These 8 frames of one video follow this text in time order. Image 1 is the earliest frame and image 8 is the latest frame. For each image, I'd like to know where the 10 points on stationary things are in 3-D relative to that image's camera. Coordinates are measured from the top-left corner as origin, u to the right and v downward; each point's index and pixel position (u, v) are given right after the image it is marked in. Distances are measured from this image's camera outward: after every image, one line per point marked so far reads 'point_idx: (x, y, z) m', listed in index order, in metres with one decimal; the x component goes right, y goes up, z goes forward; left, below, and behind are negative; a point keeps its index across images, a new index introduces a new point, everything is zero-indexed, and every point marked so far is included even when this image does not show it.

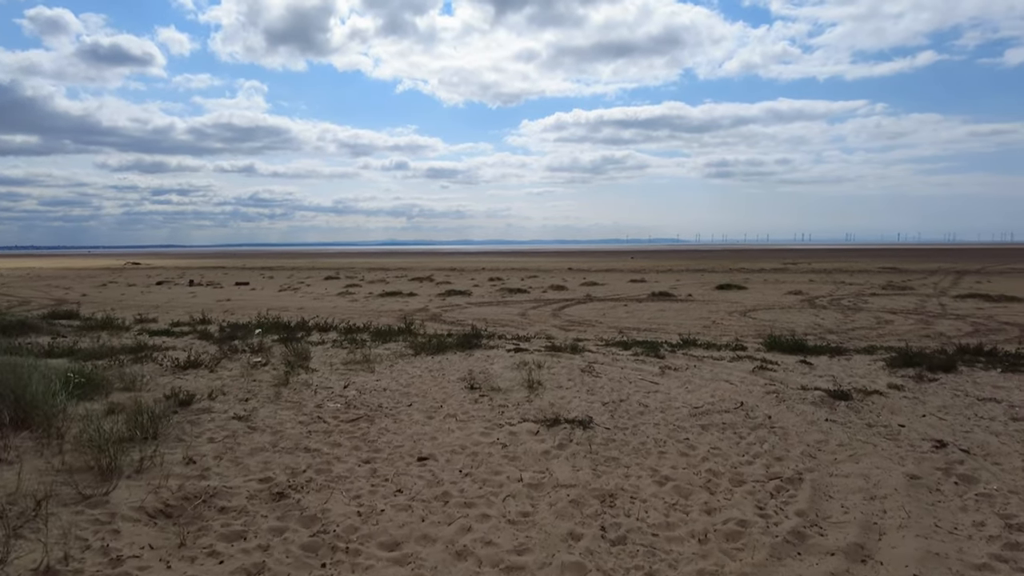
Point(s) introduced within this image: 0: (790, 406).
0: (+3.2, -1.4, +7.6) m
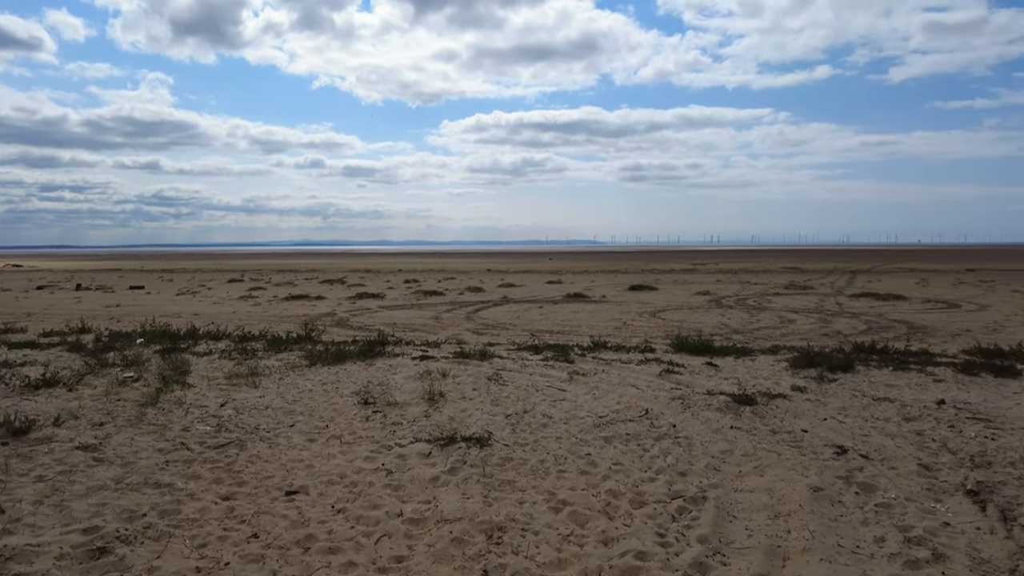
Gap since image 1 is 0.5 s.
0: (+2.0, -1.4, +7.4) m
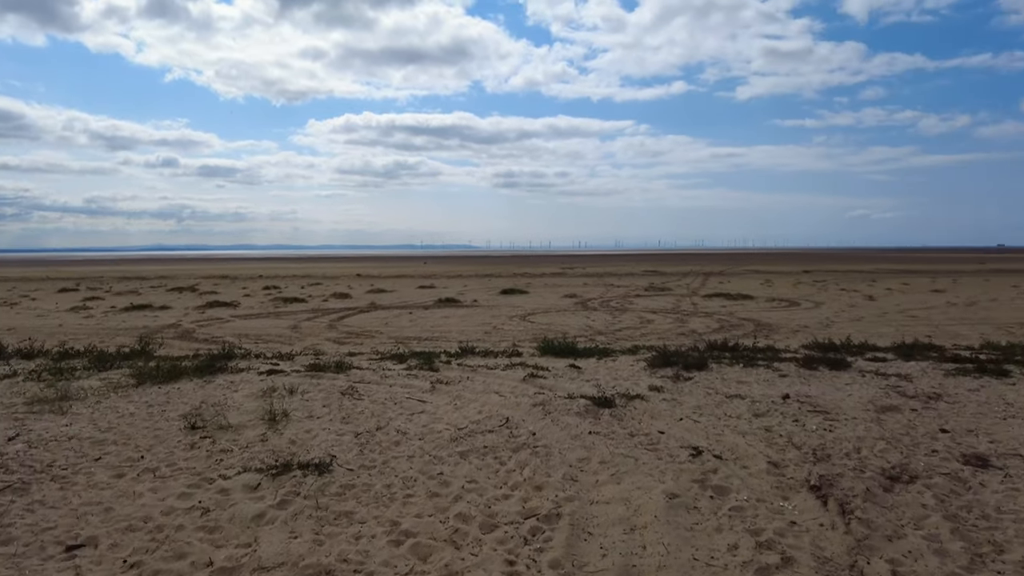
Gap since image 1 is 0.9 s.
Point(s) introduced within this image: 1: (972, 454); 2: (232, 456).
0: (+0.5, -1.4, +7.2) m
1: (+4.4, -1.6, +6.3) m
2: (-2.5, -1.5, +6.0) m
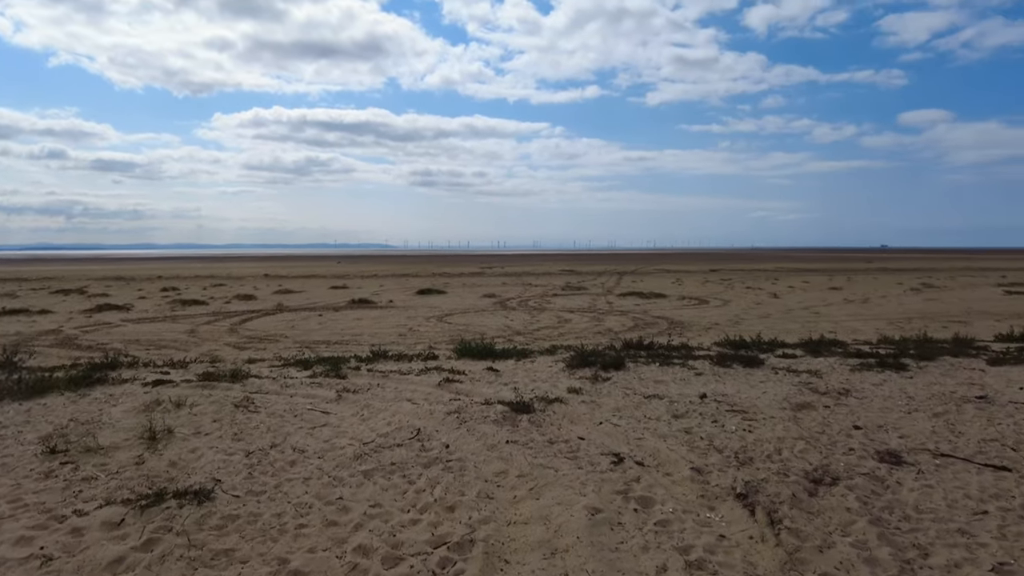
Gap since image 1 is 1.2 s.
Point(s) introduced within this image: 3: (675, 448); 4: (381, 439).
0: (-0.4, -1.4, +6.7) m
1: (+3.6, -1.6, +6.3) m
2: (-3.3, -1.5, +5.2) m
3: (+1.5, -1.5, +6.3) m
4: (-1.3, -1.5, +6.4) m
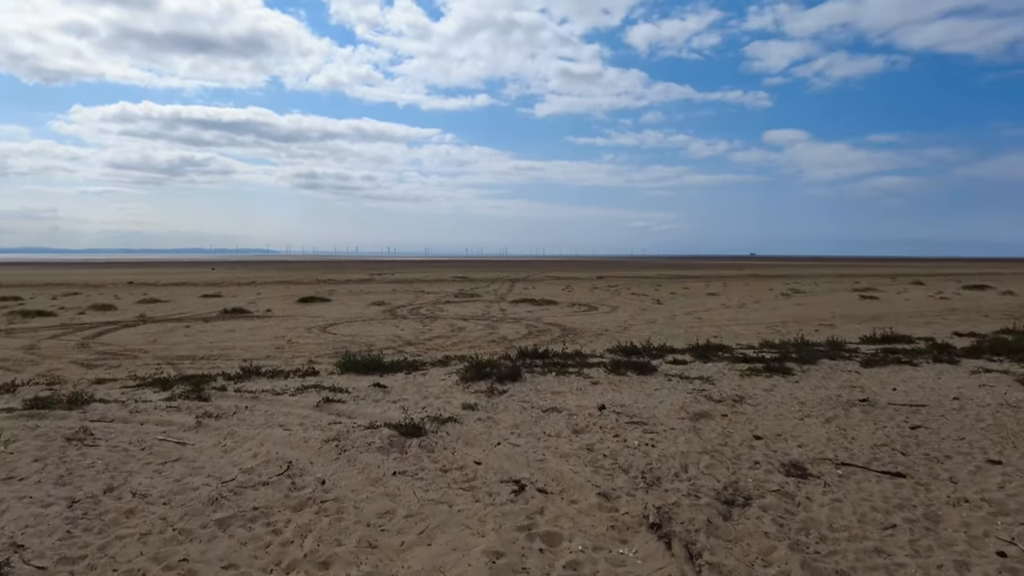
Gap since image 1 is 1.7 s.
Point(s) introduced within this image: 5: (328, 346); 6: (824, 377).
0: (-1.4, -1.5, +5.9) m
1: (+2.6, -1.6, +6.2) m
2: (-4.0, -1.6, +3.9) m
3: (+0.6, -1.6, +5.8) m
4: (-2.2, -1.5, +5.4) m
5: (-4.3, -1.4, +15.4) m
6: (+5.3, -1.5, +11.1) m
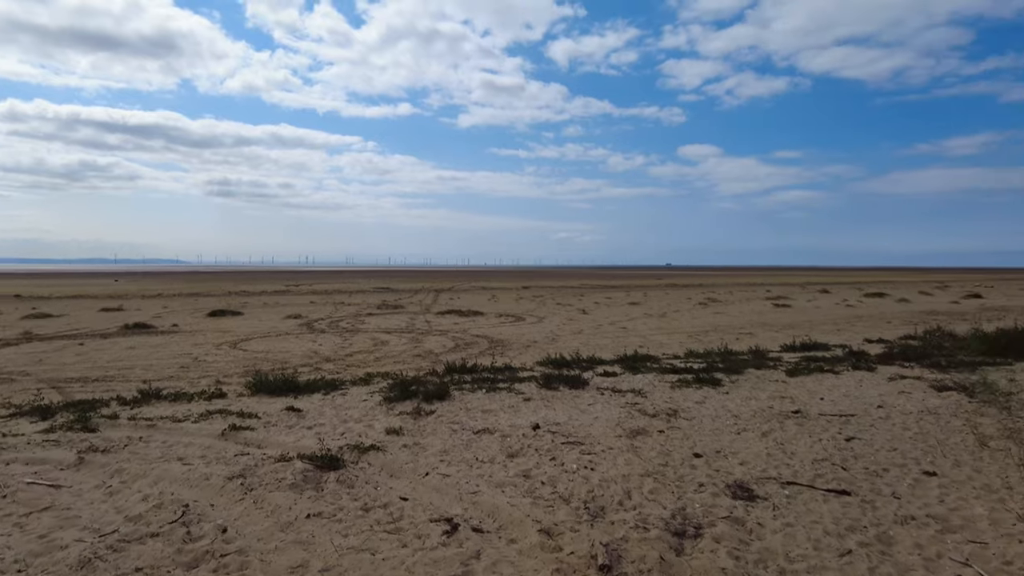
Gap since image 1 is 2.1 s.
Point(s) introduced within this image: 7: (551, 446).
0: (-2.0, -1.6, +5.2) m
1: (+2.0, -1.7, +5.9) m
2: (-4.3, -1.7, +2.9) m
3: (0.0, -1.7, +5.3) m
4: (-2.7, -1.7, +4.6) m
5: (-5.9, -1.7, +14.3) m
6: (+4.1, -1.7, +11.1) m
7: (+0.4, -1.7, +7.3) m
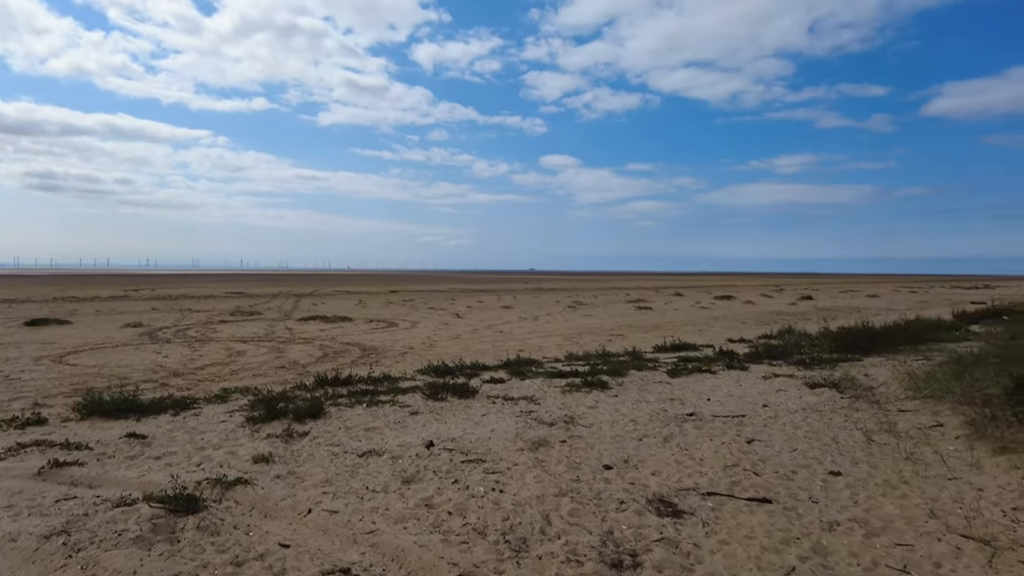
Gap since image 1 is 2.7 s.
0: (-2.5, -1.7, +4.0) m
1: (+1.2, -1.7, +5.5) m
2: (-4.4, -1.7, +1.3) m
3: (-0.6, -1.7, +4.5) m
4: (-3.2, -1.7, +3.3) m
5: (-8.2, -1.7, +12.1) m
6: (+2.2, -1.7, +11.1) m
7: (-0.6, -1.8, +6.5) m
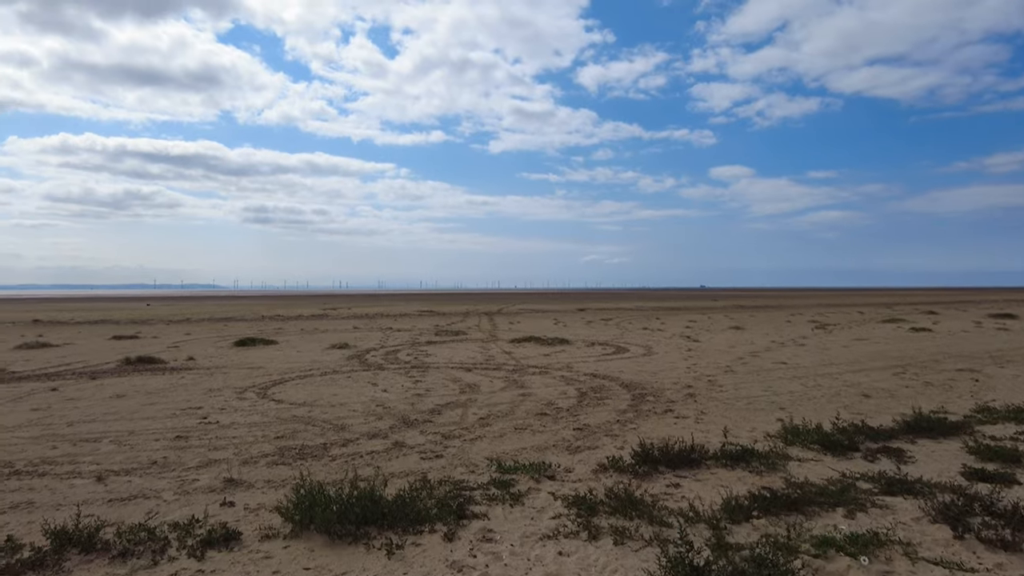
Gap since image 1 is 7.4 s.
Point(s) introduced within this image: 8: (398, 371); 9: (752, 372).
0: (+0.4, -1.5, -1.0) m
1: (+4.4, -1.6, -0.4) m
2: (-2.0, -1.6, -3.1) m
3: (+2.4, -1.6, -0.9) m
4: (-0.3, -1.6, -1.5) m
5: (-3.1, -1.9, +8.3) m
6: (+6.8, -1.7, +4.7) m
7: (+2.9, -1.7, +1.0) m
8: (-2.8, -2.1, +16.9) m
9: (+6.1, -2.1, +16.8) m
